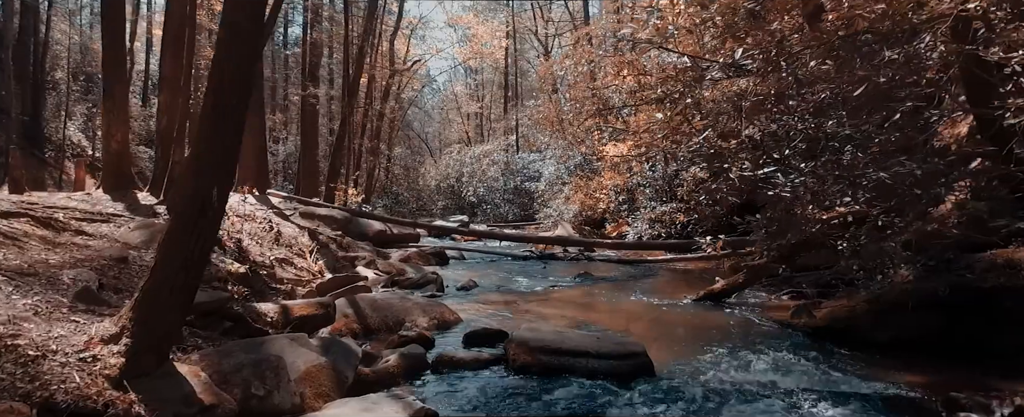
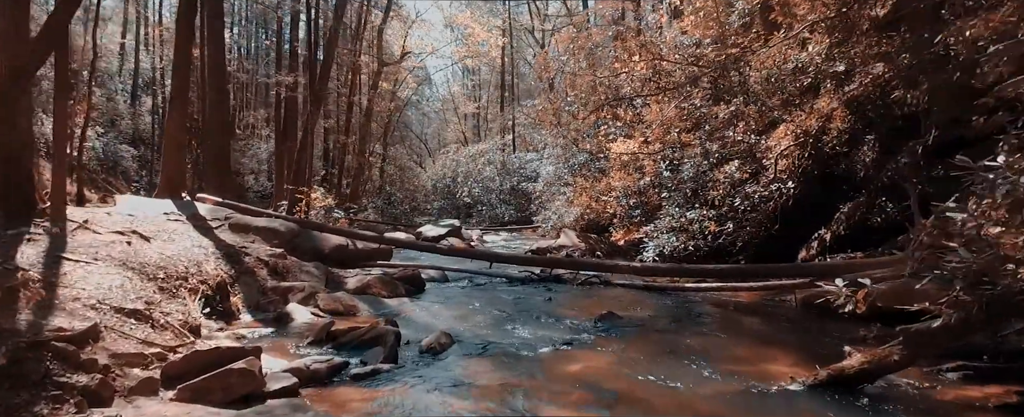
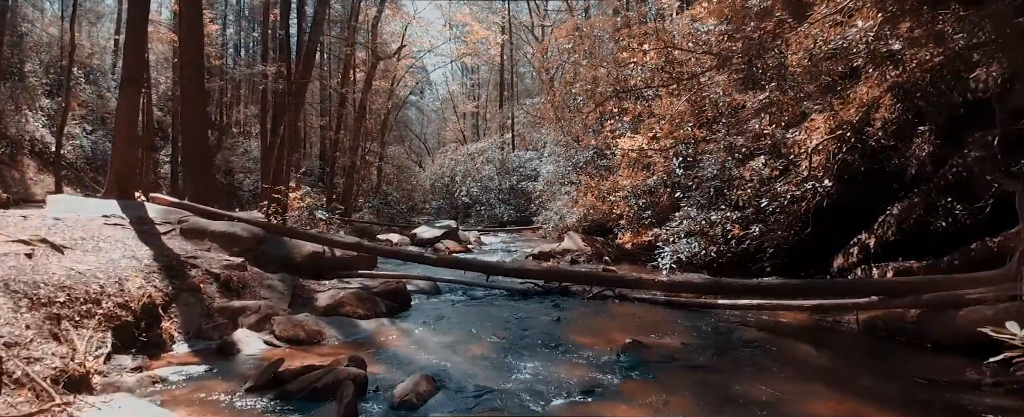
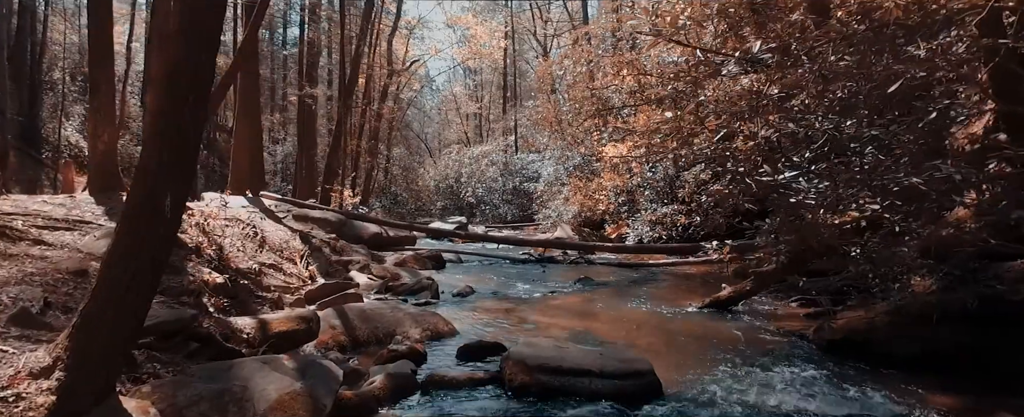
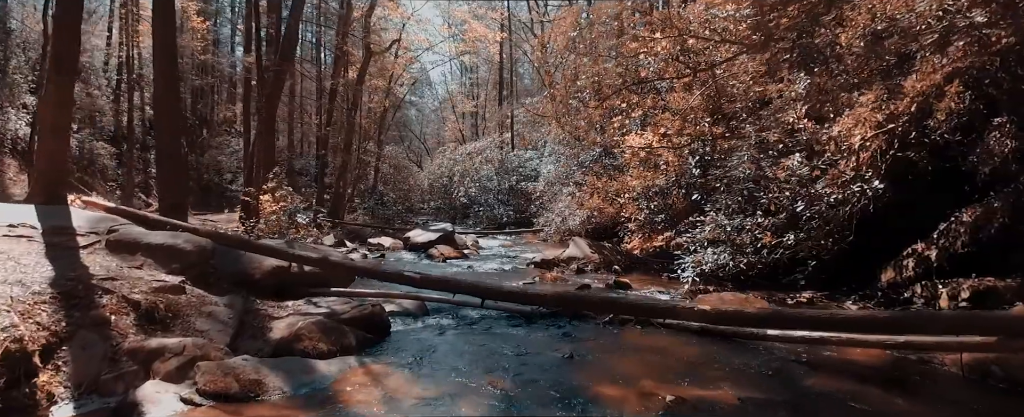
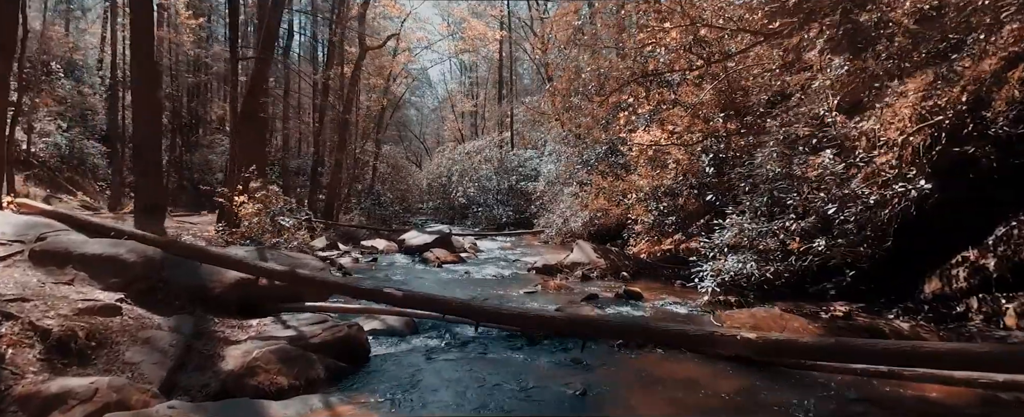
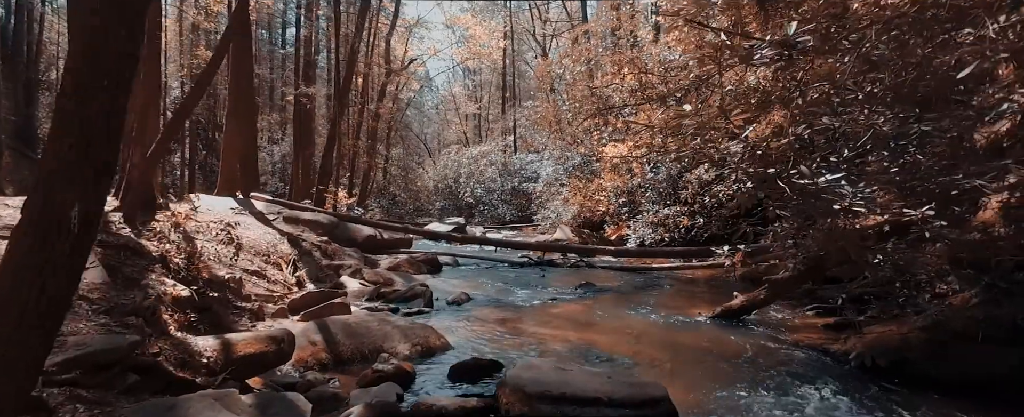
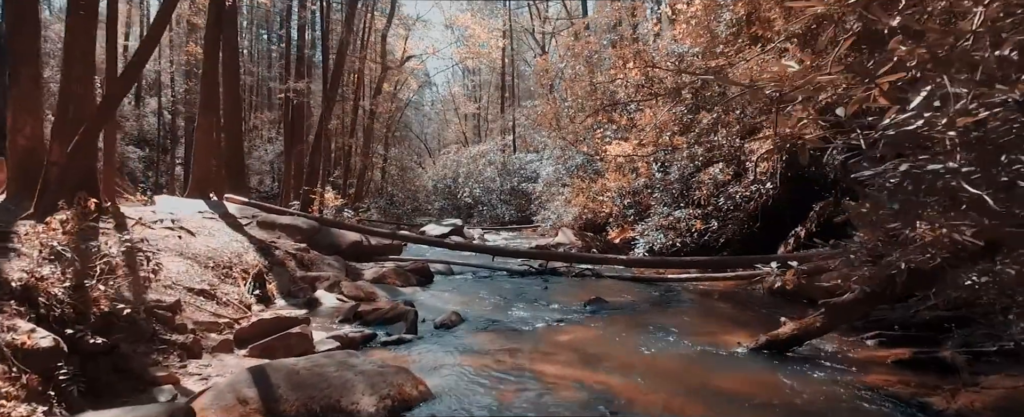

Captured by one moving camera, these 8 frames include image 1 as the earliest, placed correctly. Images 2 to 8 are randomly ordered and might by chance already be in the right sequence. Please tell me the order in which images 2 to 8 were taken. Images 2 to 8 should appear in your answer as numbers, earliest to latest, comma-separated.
4, 7, 8, 2, 3, 5, 6
